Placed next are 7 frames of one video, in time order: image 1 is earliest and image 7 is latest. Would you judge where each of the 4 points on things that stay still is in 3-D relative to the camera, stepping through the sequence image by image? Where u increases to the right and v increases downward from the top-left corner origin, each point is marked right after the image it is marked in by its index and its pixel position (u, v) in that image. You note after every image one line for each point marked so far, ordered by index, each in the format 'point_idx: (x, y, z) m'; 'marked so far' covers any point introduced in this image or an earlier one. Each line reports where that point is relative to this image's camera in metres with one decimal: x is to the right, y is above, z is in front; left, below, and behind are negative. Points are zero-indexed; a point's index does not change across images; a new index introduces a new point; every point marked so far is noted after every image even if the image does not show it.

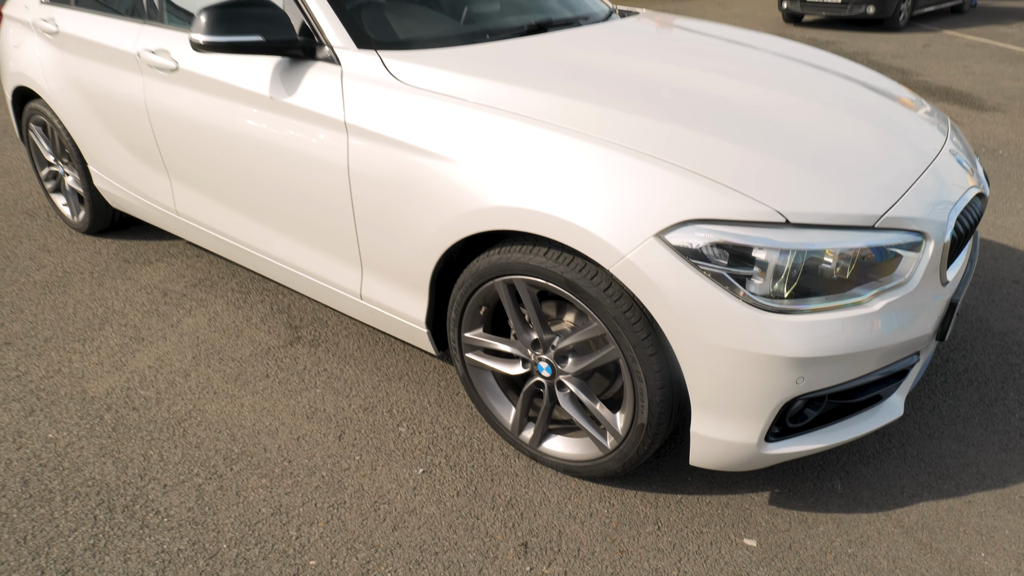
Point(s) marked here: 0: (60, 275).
0: (-2.3, +0.1, +3.3) m
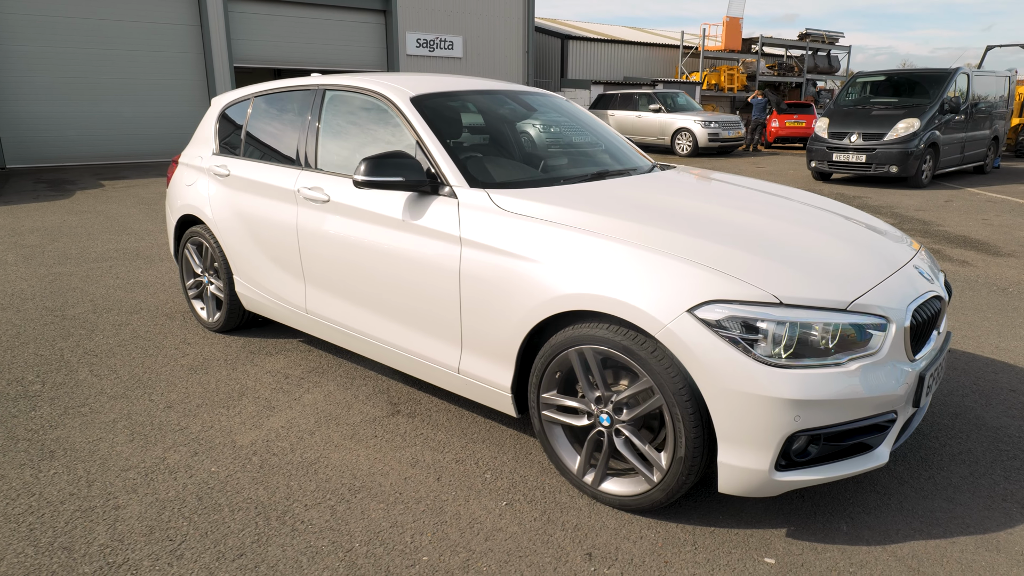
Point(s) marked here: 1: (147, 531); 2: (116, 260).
0: (-1.9, -0.4, +4.1) m
1: (-1.4, -0.9, +2.5) m
2: (-4.0, +0.3, +6.7) m
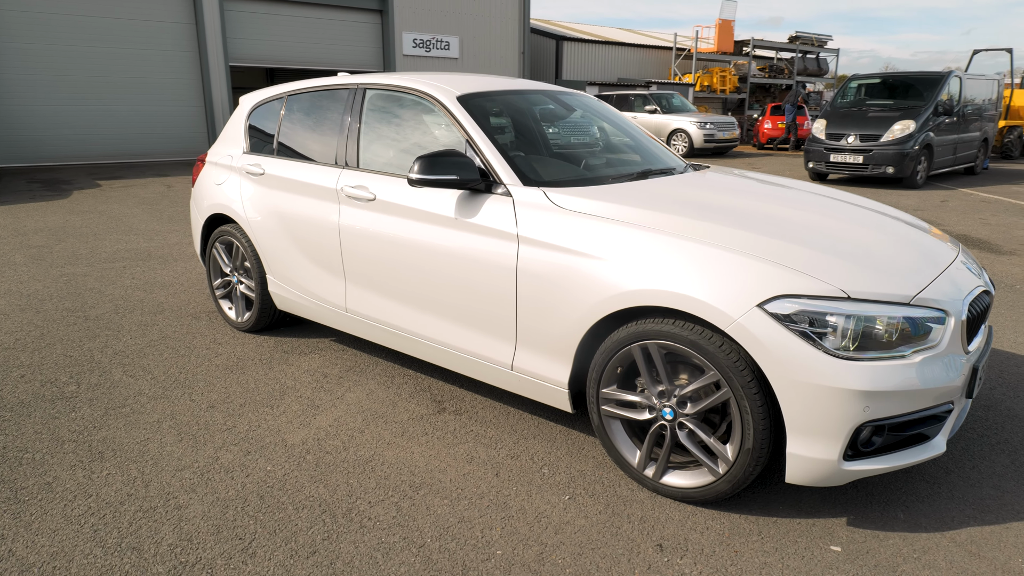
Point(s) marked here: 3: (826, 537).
0: (-1.7, -0.4, +4.1) m
1: (-1.1, -0.9, +2.5) m
2: (-3.9, +0.3, +6.7) m
3: (+1.1, -0.9, +2.4) m
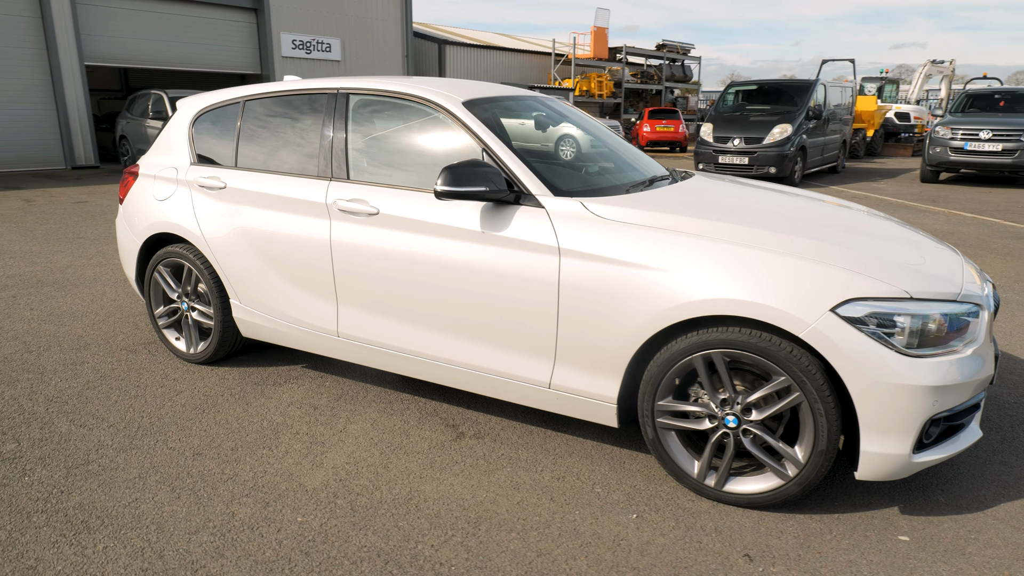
0: (-1.7, -0.6, +3.6) m
1: (-0.8, -1.0, +2.2) m
2: (-4.3, 0.0, +5.8) m
3: (+1.4, -0.9, +2.5) m
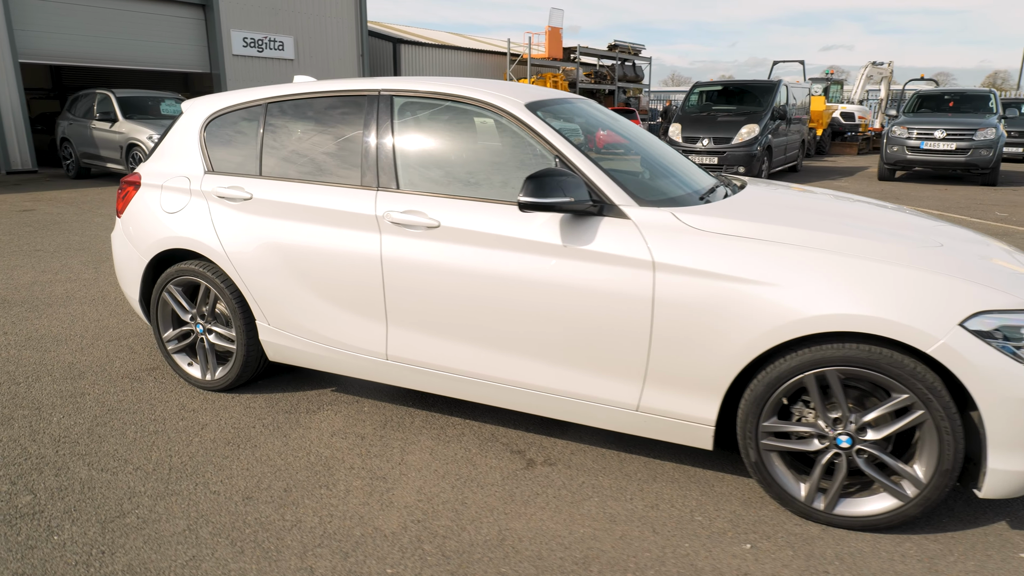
0: (-1.4, -0.7, +3.3) m
1: (-0.4, -1.1, +1.9) m
2: (-4.2, -0.2, +5.2) m
3: (+1.8, -0.9, +2.4) m
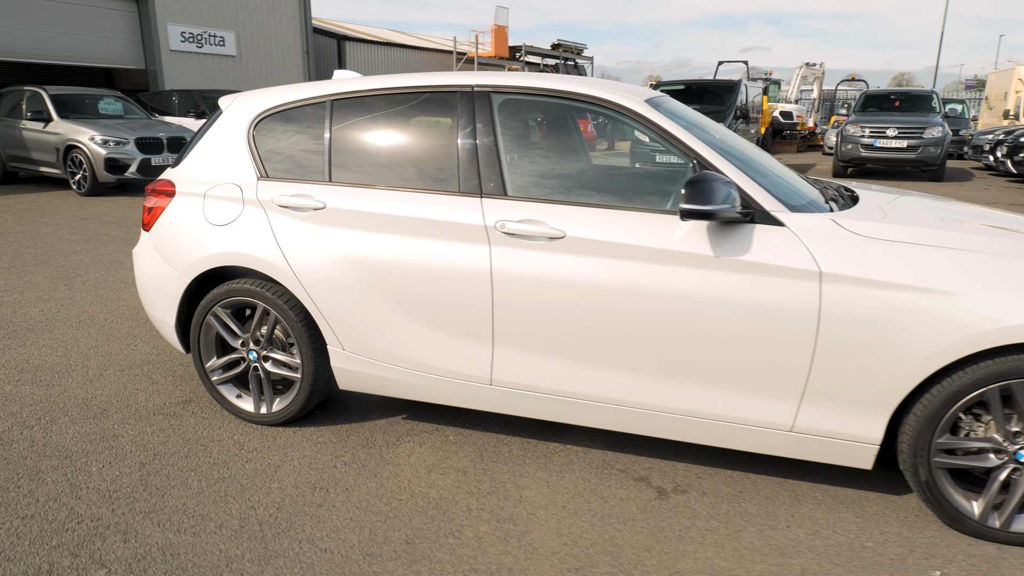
0: (-0.9, -0.8, +2.9) m
1: (+0.3, -1.2, +1.6) m
2: (-3.9, -0.3, +4.6) m
3: (+2.4, -0.9, +2.3) m
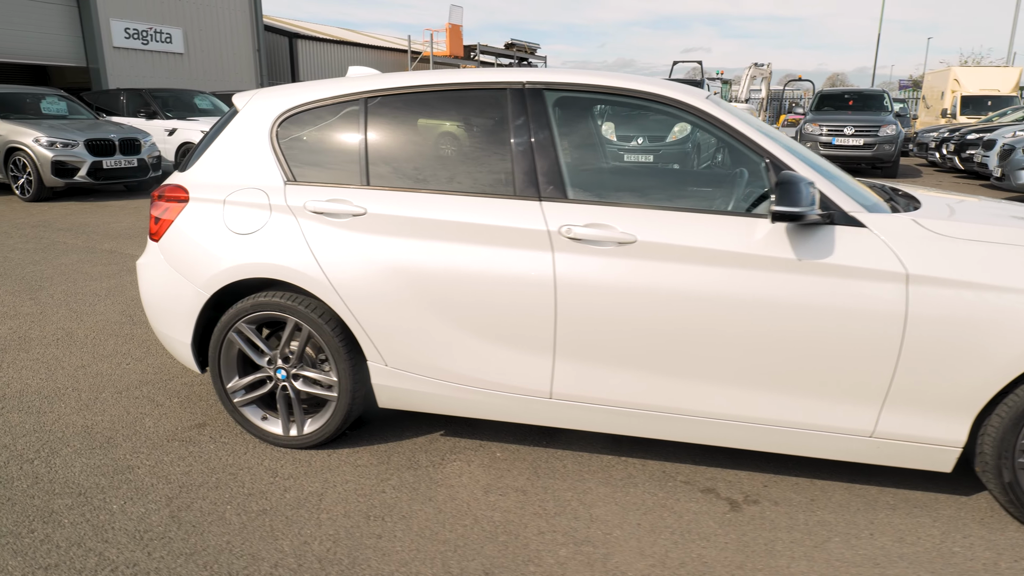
0: (-0.6, -0.8, +2.7) m
1: (+0.6, -1.2, +1.5) m
2: (-3.8, -0.5, +4.1) m
3: (+2.7, -0.9, +2.4) m
